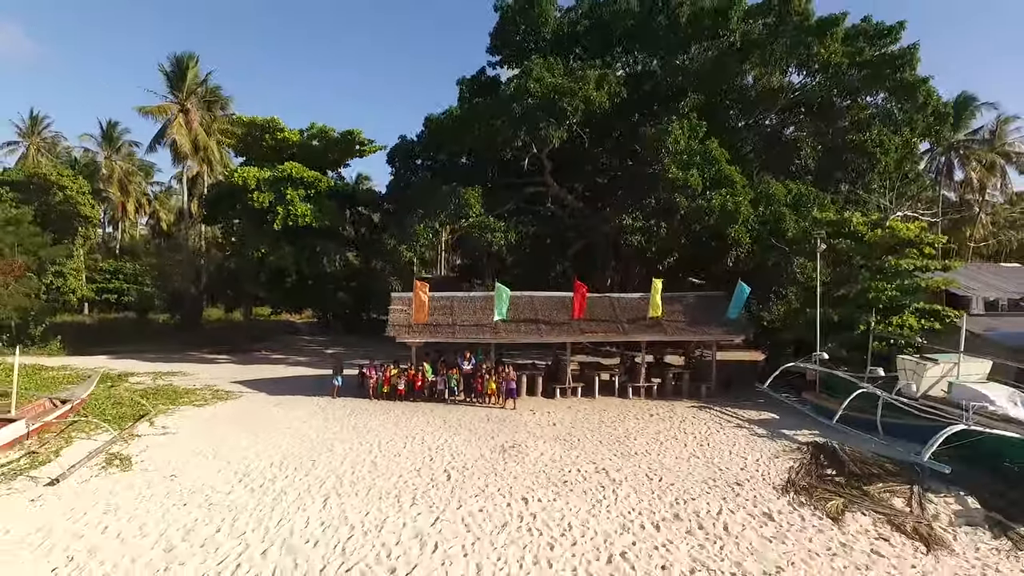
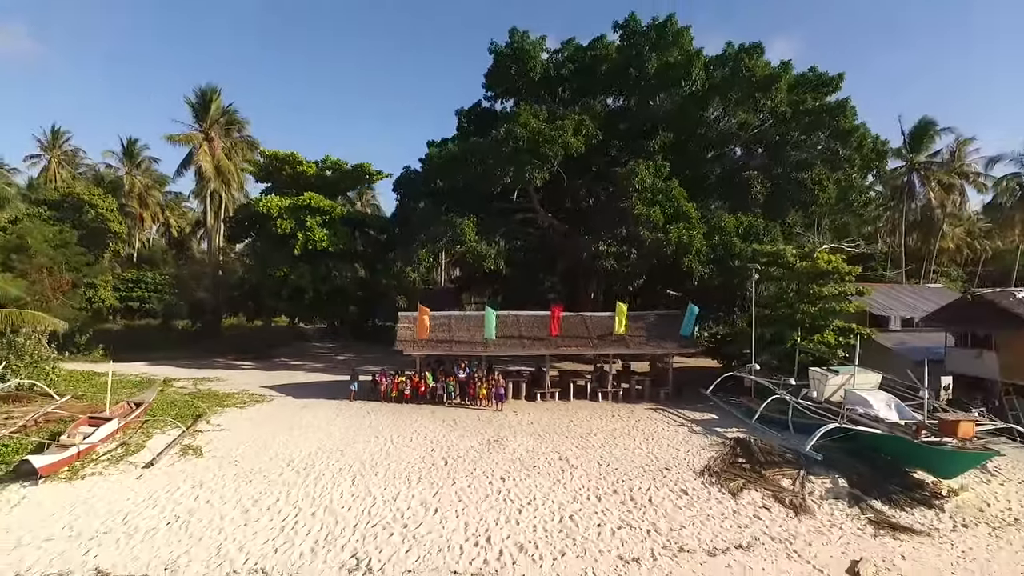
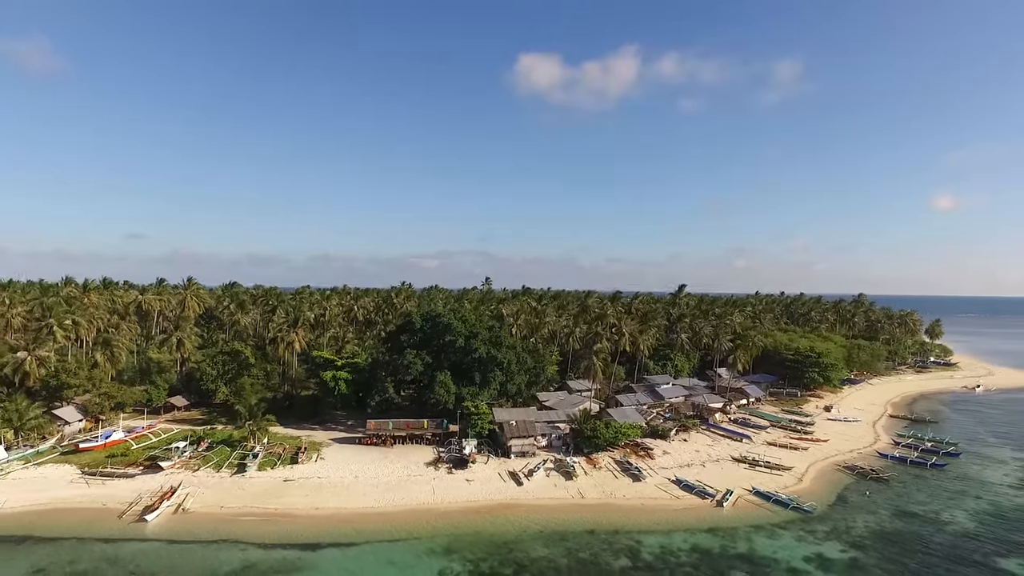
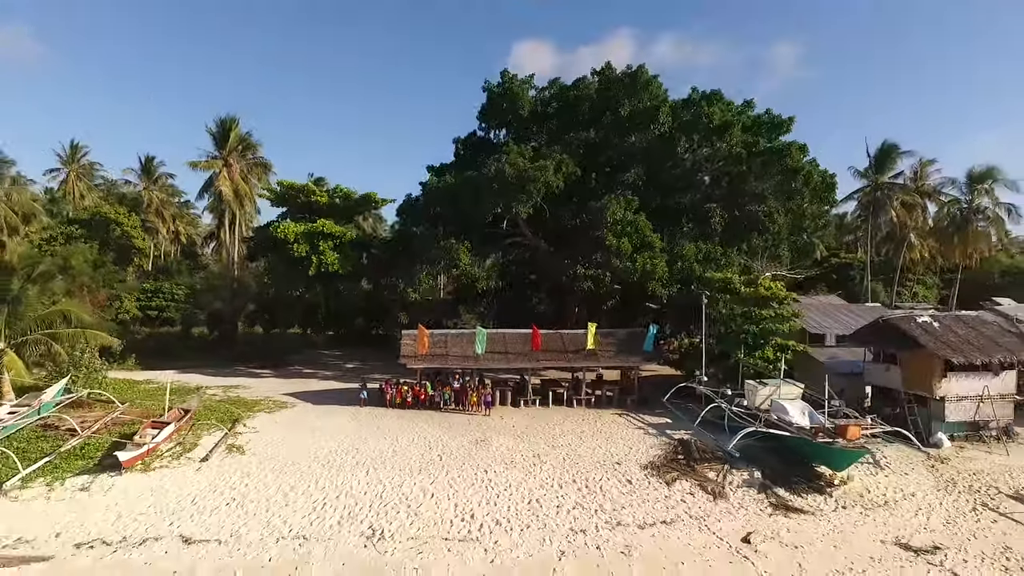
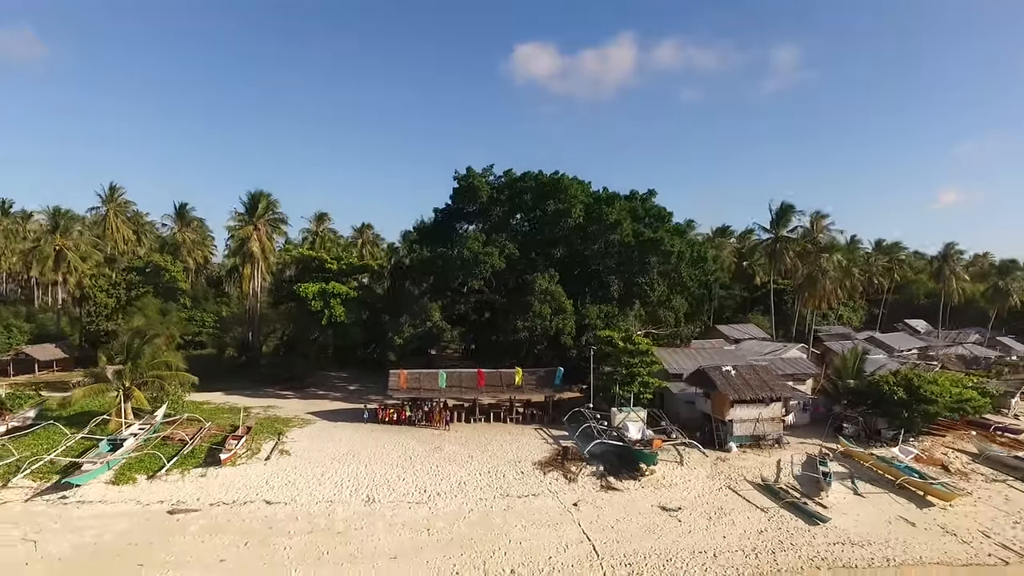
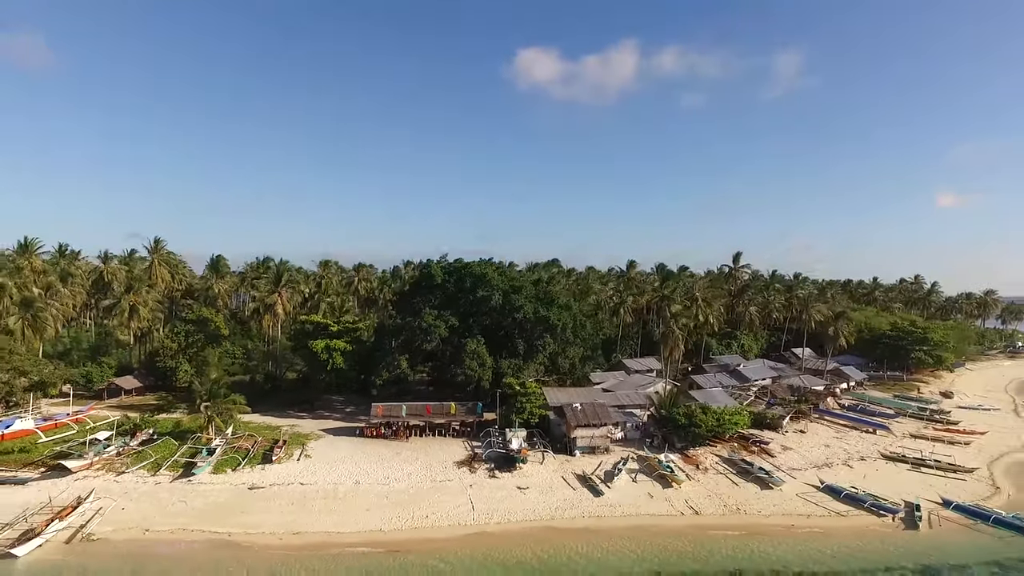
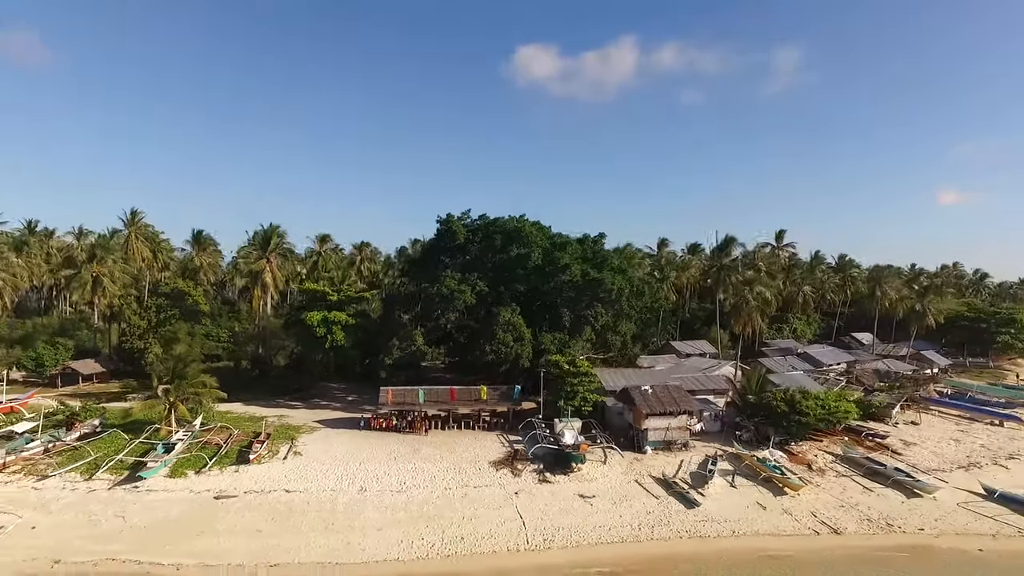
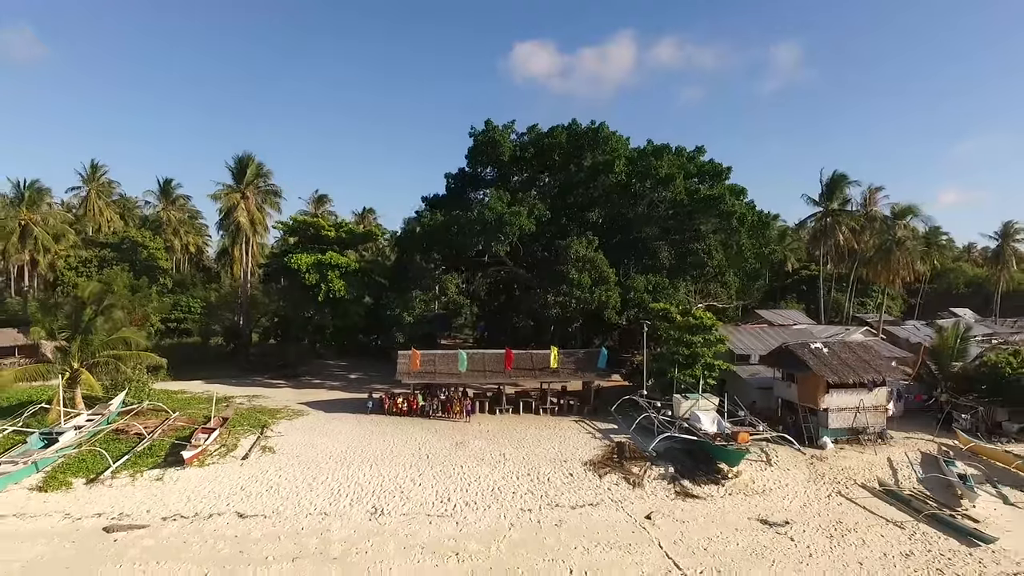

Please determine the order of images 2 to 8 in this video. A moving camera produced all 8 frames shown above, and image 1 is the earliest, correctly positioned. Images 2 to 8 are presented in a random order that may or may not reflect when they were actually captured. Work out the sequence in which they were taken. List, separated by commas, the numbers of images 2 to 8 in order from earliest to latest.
2, 4, 8, 5, 7, 6, 3
